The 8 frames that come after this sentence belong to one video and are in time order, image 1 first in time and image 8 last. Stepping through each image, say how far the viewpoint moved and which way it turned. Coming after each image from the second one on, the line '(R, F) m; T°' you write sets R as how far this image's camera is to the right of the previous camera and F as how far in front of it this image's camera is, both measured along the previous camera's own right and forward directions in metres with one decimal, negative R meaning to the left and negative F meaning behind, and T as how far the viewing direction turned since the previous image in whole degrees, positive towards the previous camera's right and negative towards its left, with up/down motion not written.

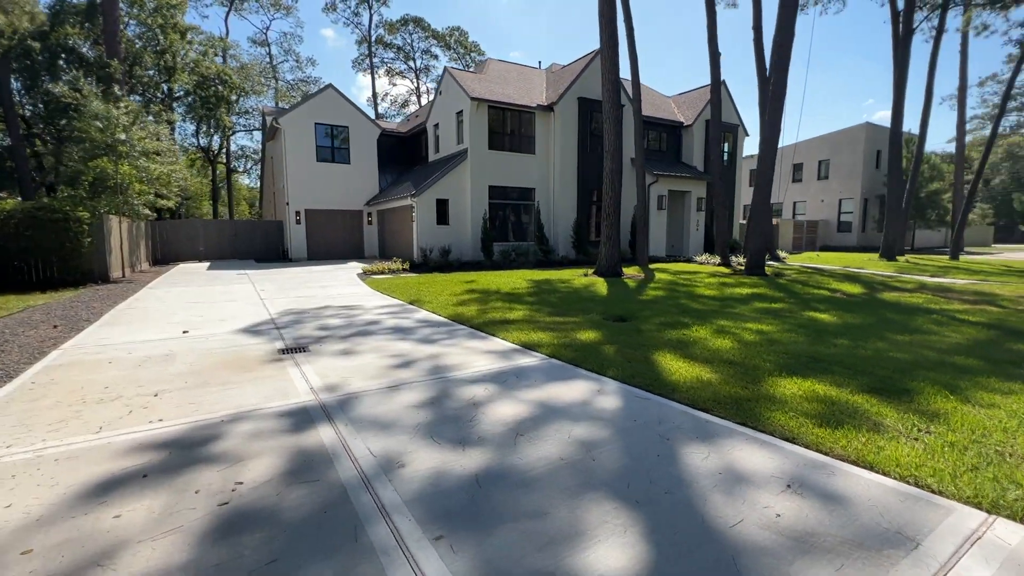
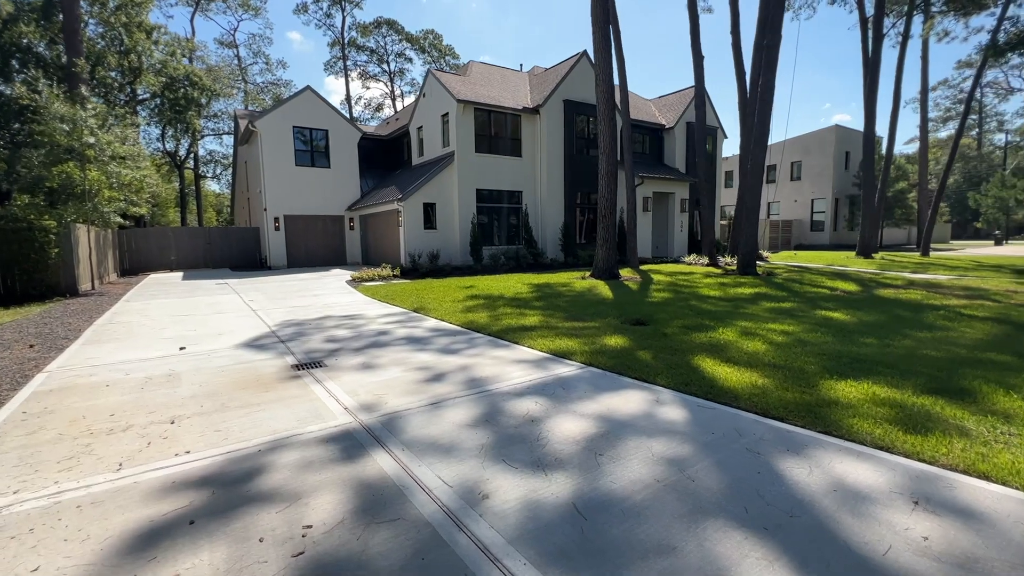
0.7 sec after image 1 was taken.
(-0.6, +0.3) m; +3°
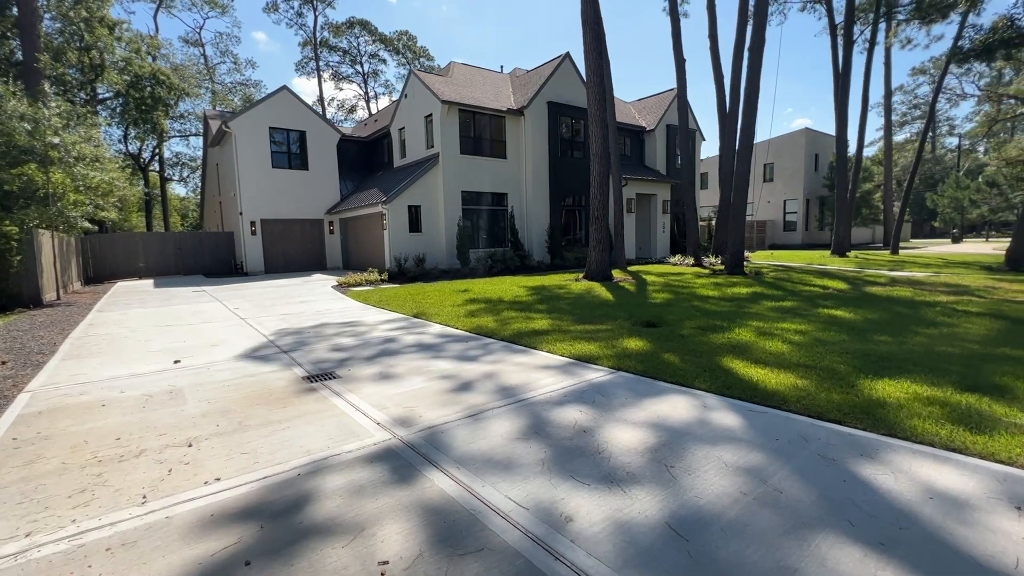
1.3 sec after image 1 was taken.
(-0.5, +0.2) m; +3°
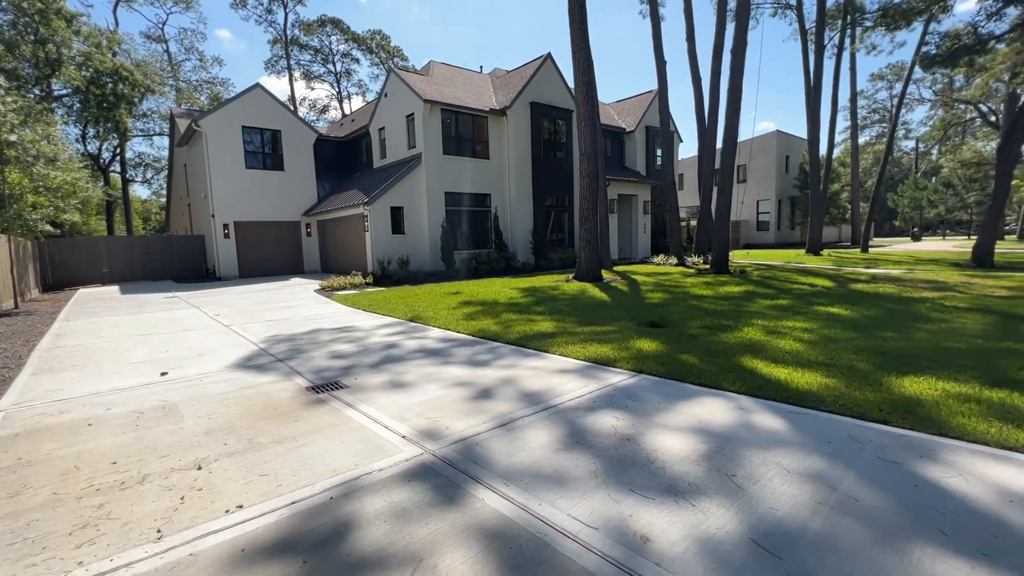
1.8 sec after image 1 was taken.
(-0.4, +0.2) m; +3°
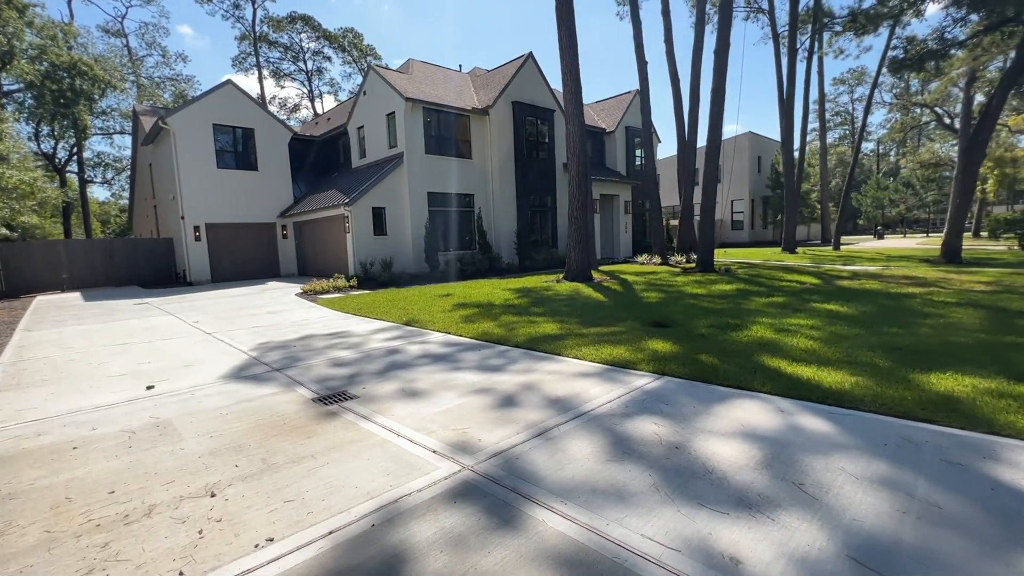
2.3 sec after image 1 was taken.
(-0.4, +0.2) m; +3°
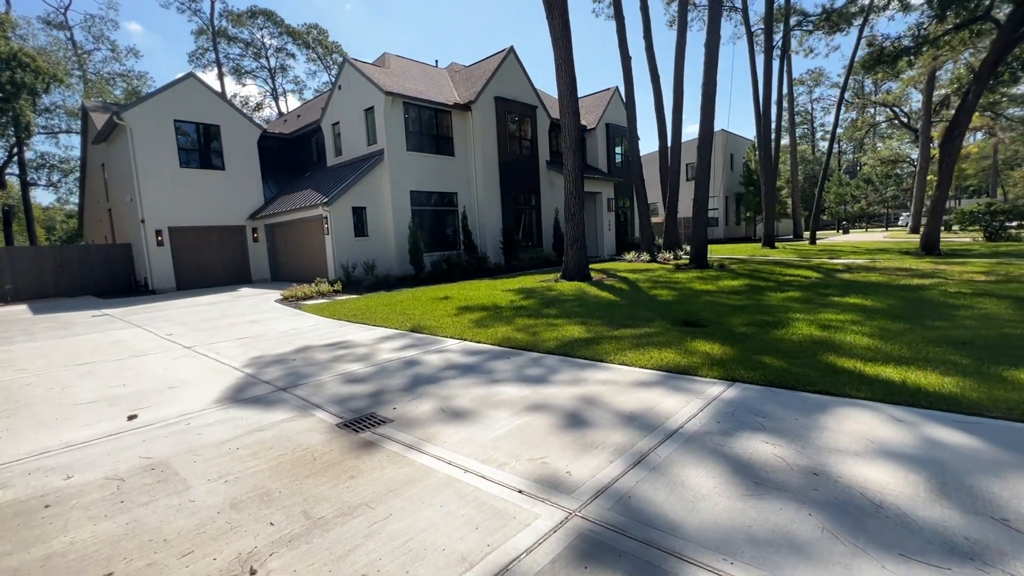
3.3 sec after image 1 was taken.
(-0.7, +0.6) m; +4°
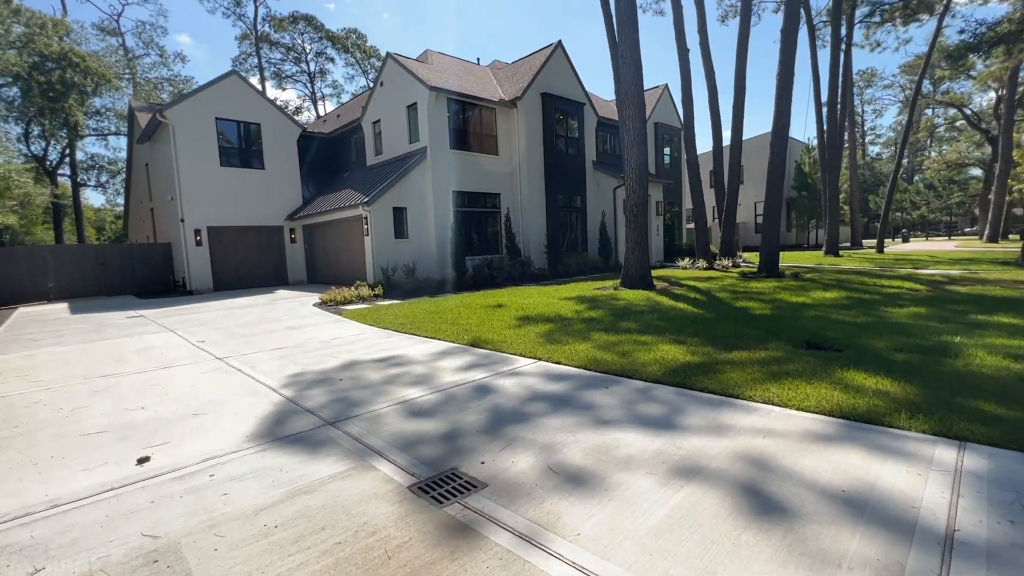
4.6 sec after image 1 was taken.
(-0.7, +1.0) m; -3°
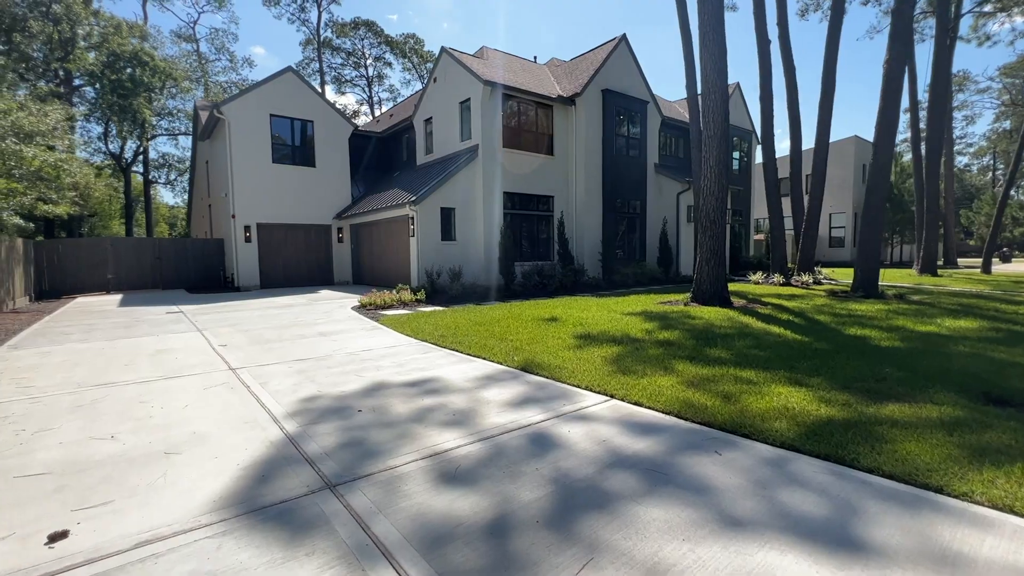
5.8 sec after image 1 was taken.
(-0.2, +1.1) m; -6°
